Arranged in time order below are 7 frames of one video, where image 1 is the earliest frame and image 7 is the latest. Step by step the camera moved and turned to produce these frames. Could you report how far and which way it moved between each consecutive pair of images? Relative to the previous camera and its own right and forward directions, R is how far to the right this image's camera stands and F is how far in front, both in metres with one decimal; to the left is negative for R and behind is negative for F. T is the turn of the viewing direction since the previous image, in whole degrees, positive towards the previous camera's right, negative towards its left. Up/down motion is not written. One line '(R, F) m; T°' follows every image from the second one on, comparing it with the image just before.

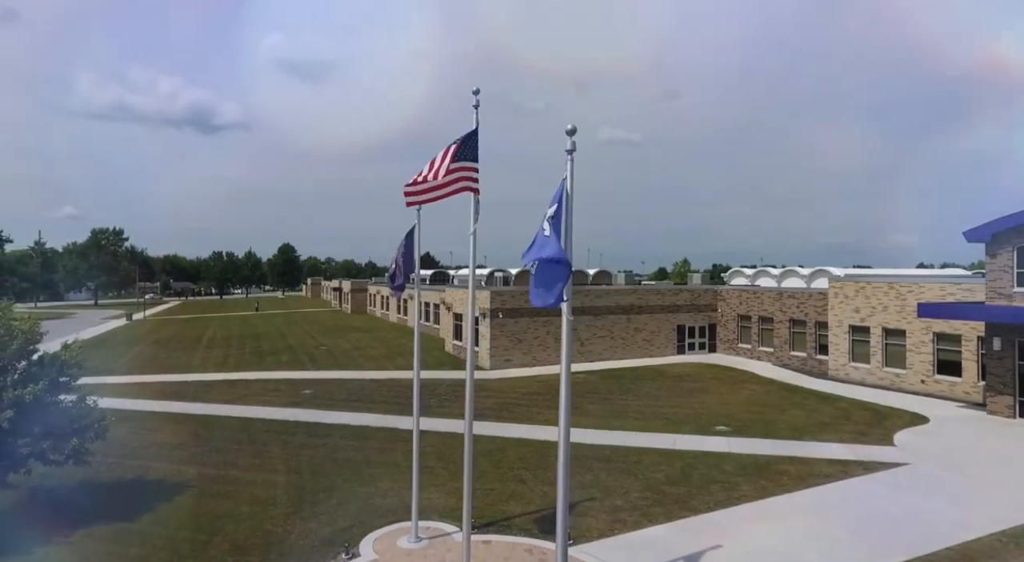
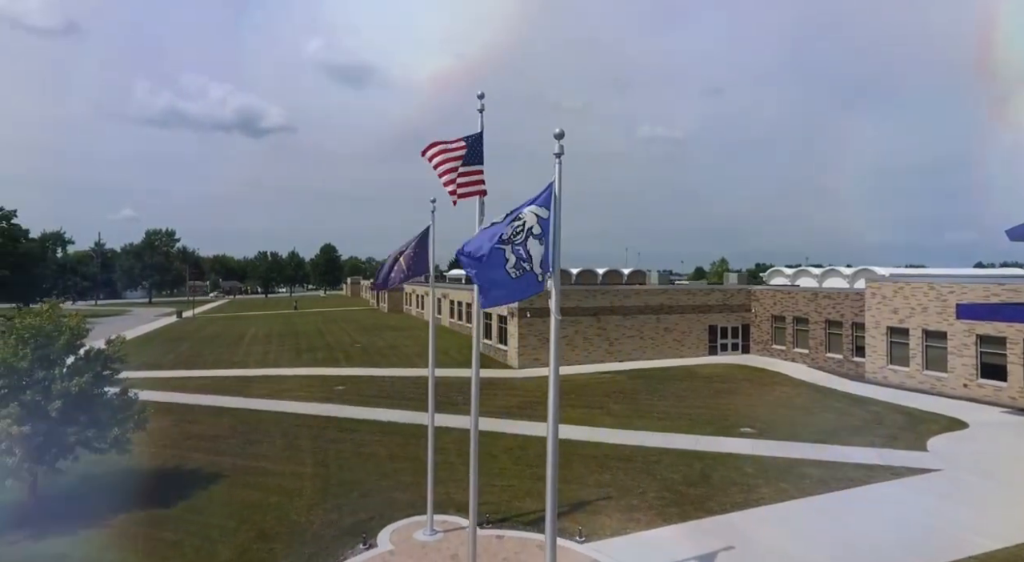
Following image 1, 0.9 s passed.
(+0.6, -0.2) m; -4°
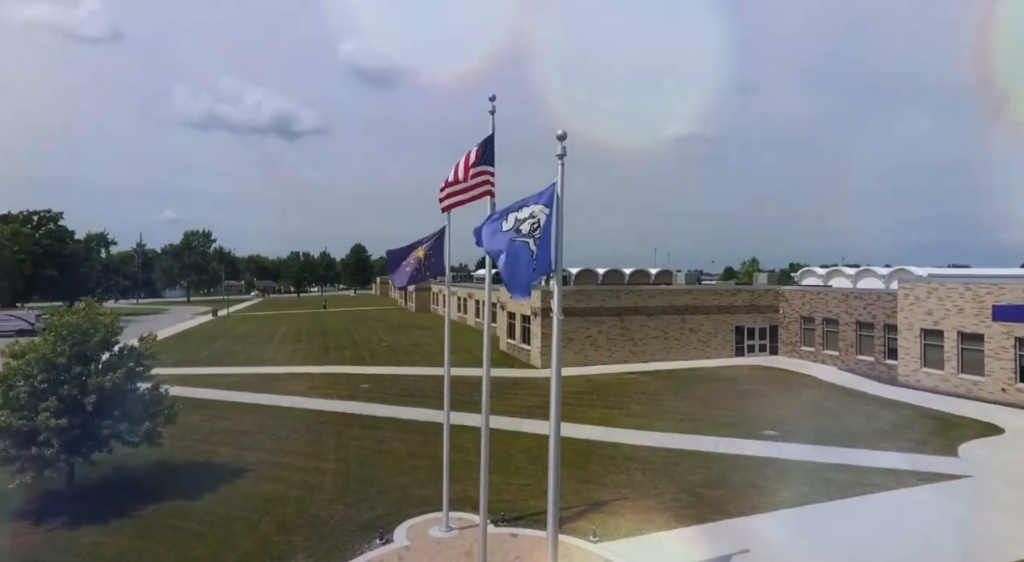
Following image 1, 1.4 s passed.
(+0.4, -0.1) m; -3°
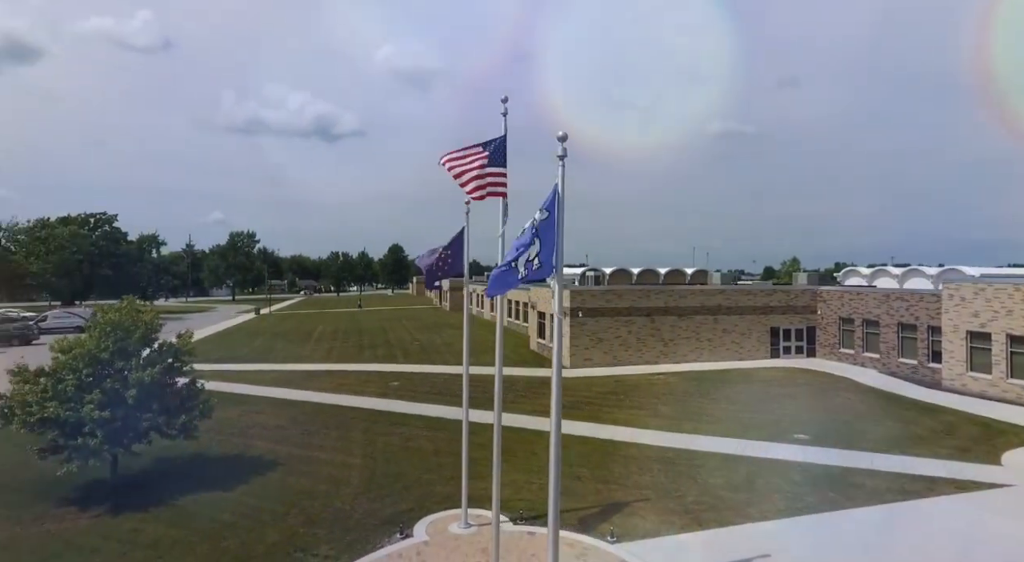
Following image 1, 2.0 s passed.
(+0.5, -0.1) m; -4°
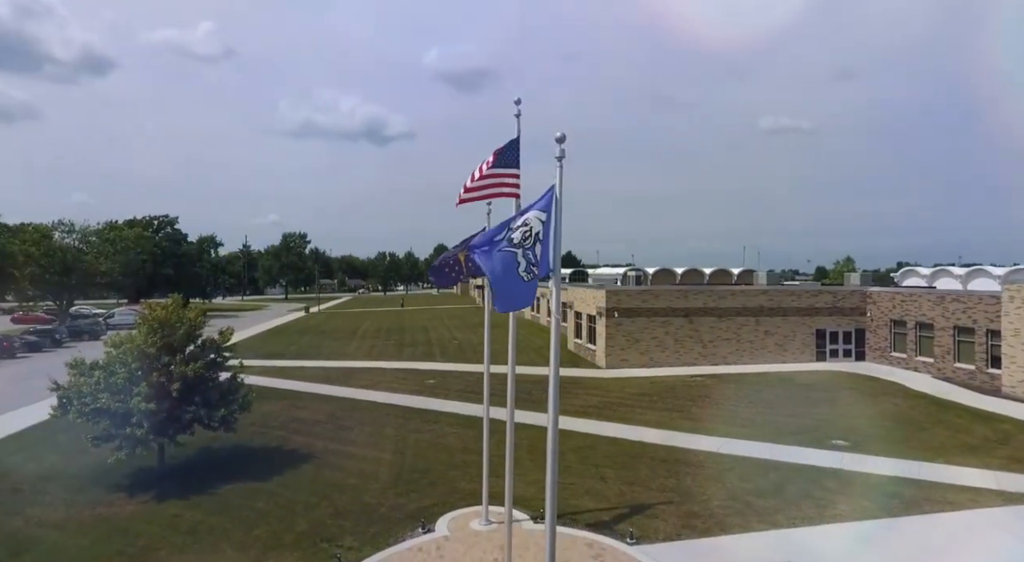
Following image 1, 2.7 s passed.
(+0.7, -0.1) m; -5°
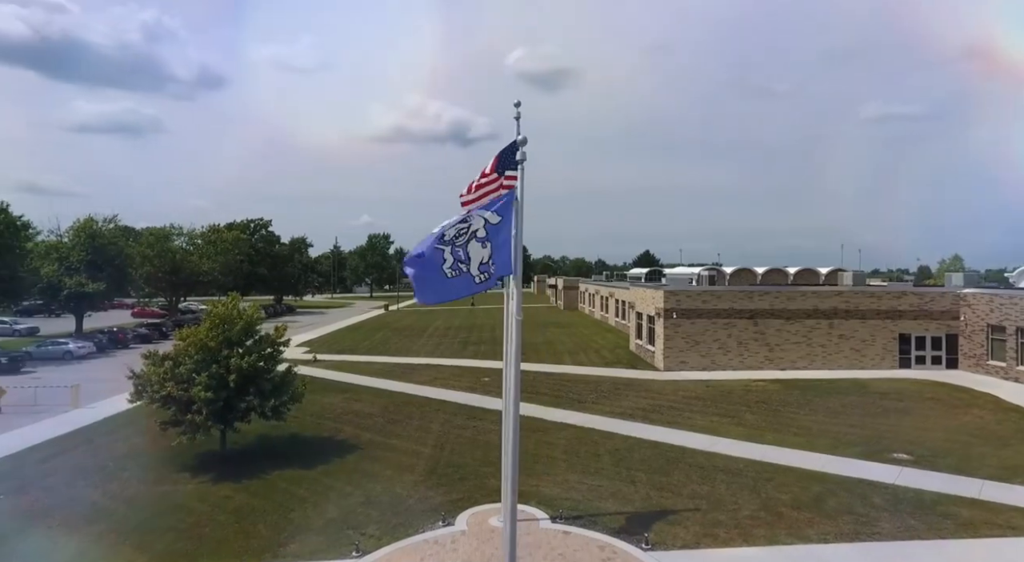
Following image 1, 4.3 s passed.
(+1.7, +0.1) m; -9°
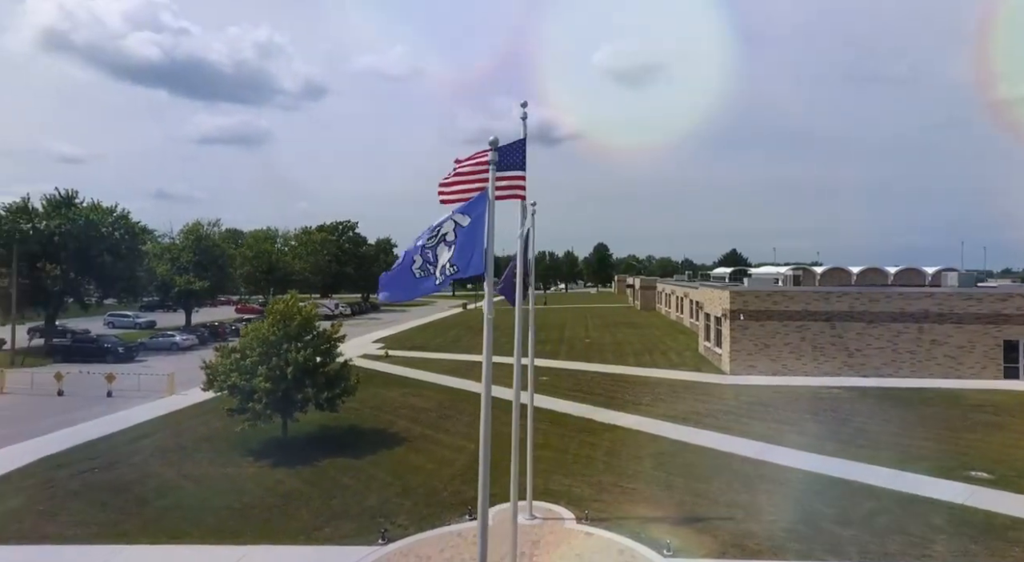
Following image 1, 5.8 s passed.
(+1.5, +0.2) m; -9°
